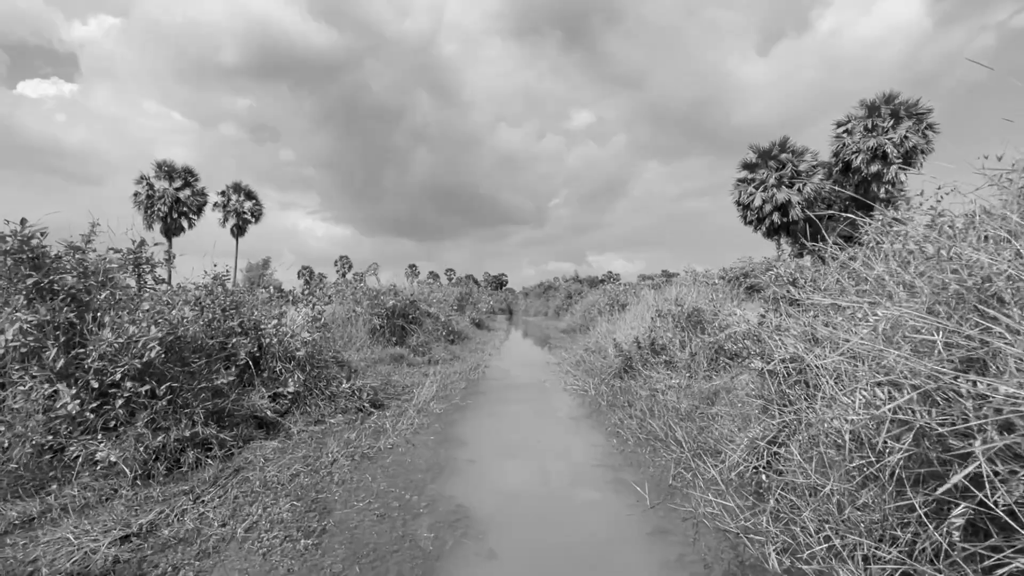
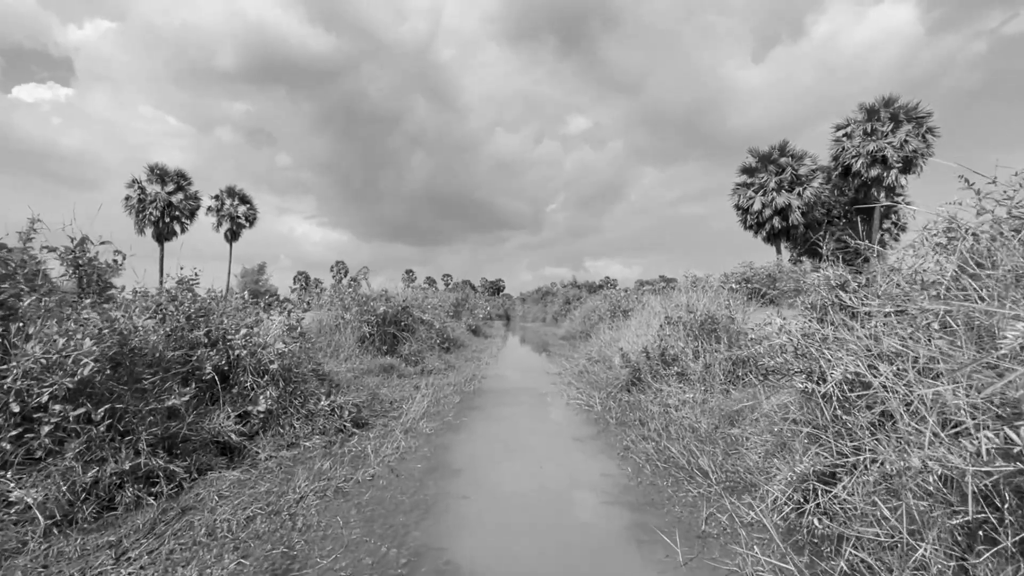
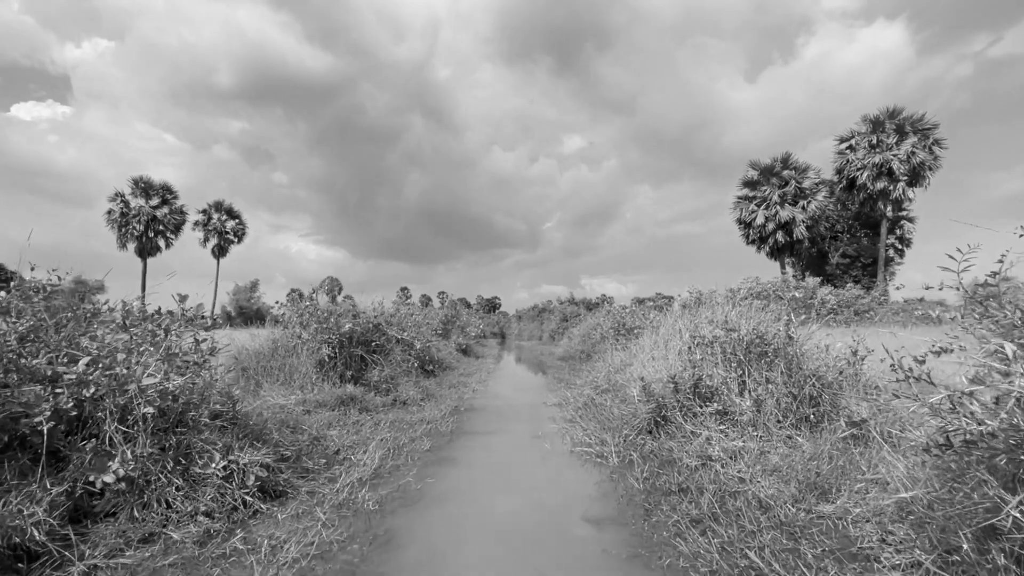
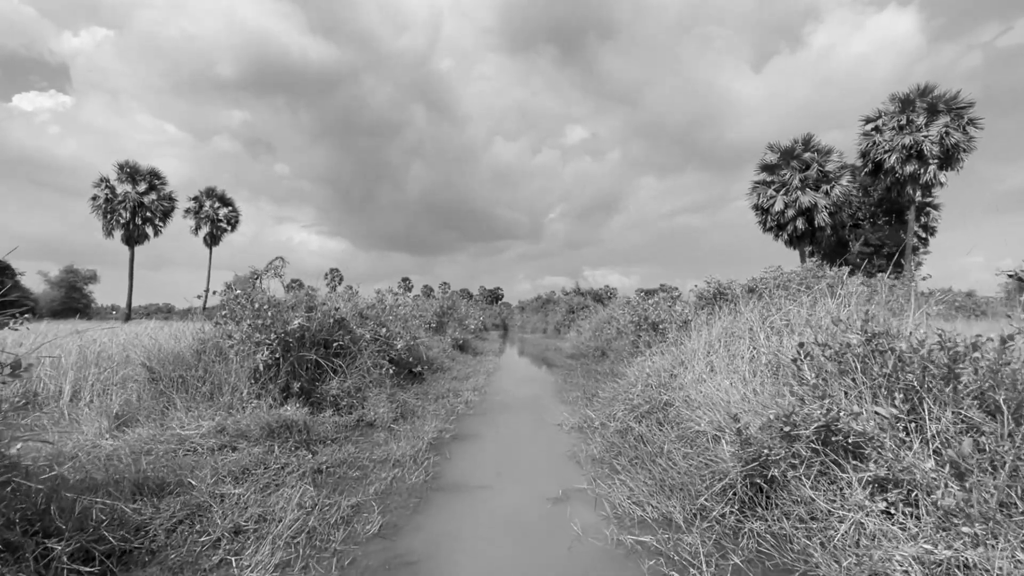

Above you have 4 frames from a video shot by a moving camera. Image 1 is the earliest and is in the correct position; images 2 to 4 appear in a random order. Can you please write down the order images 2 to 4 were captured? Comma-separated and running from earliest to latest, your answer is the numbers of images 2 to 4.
2, 3, 4
